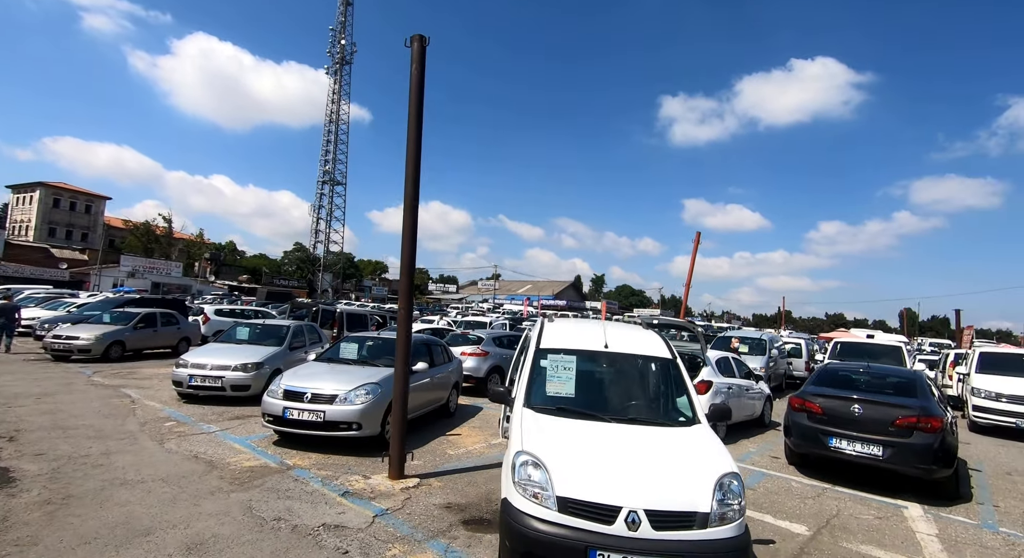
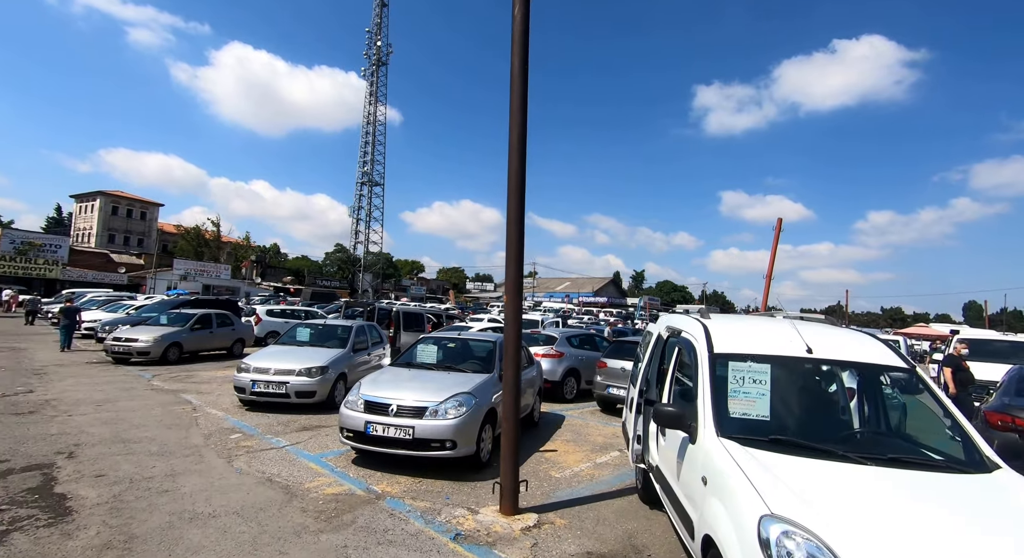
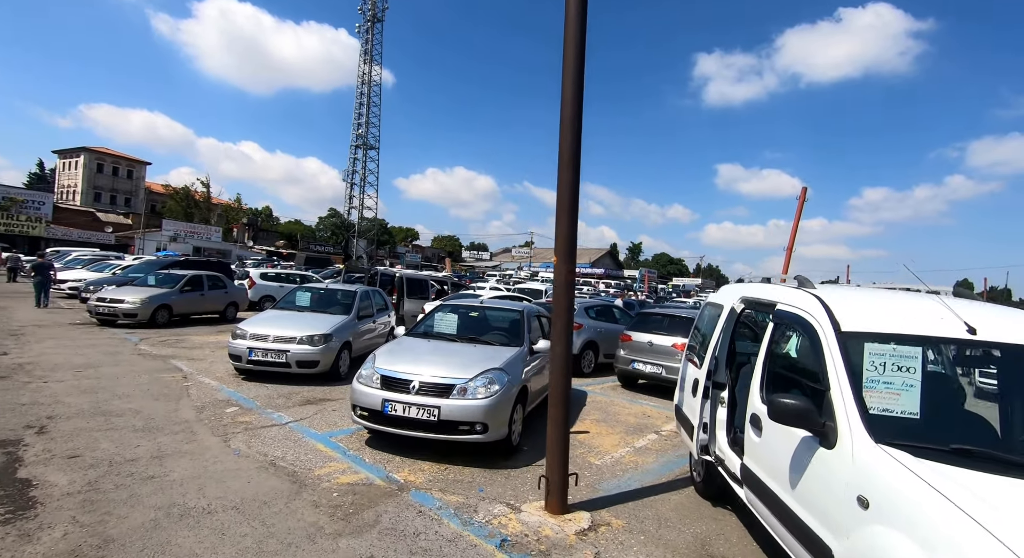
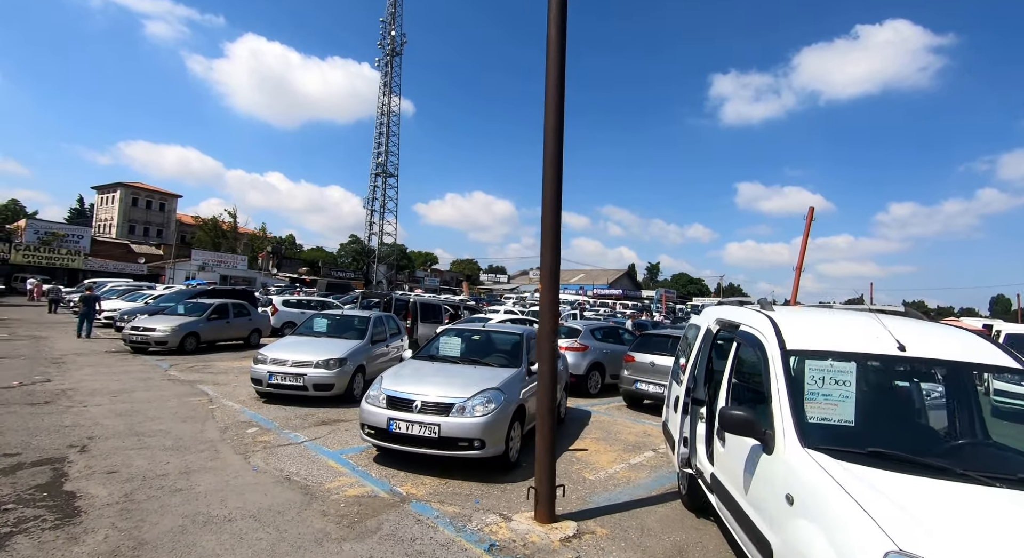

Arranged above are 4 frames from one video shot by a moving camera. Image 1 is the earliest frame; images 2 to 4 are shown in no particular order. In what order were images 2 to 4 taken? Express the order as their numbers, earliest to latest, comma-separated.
2, 4, 3
